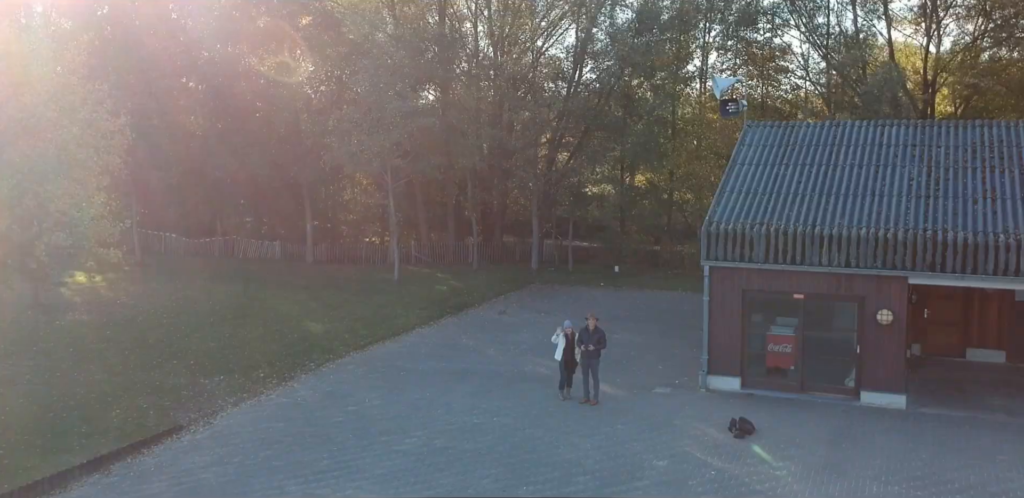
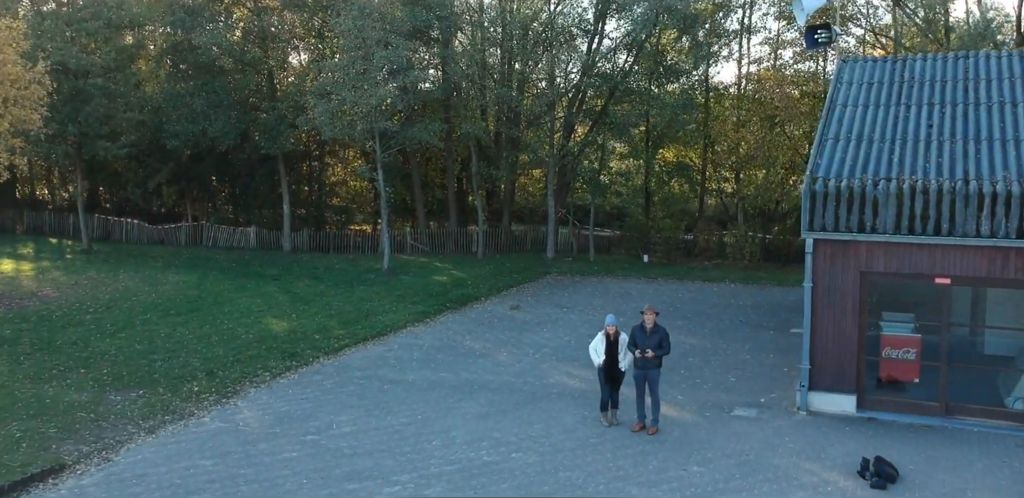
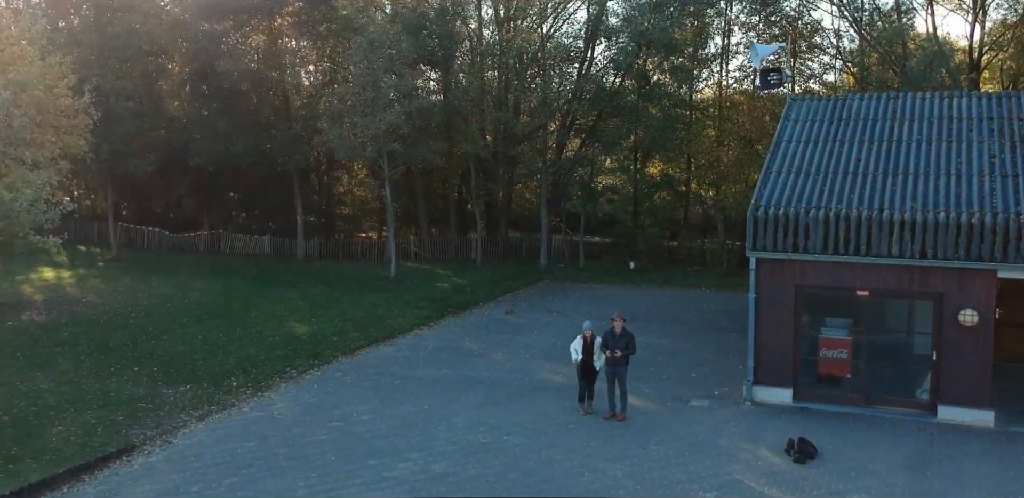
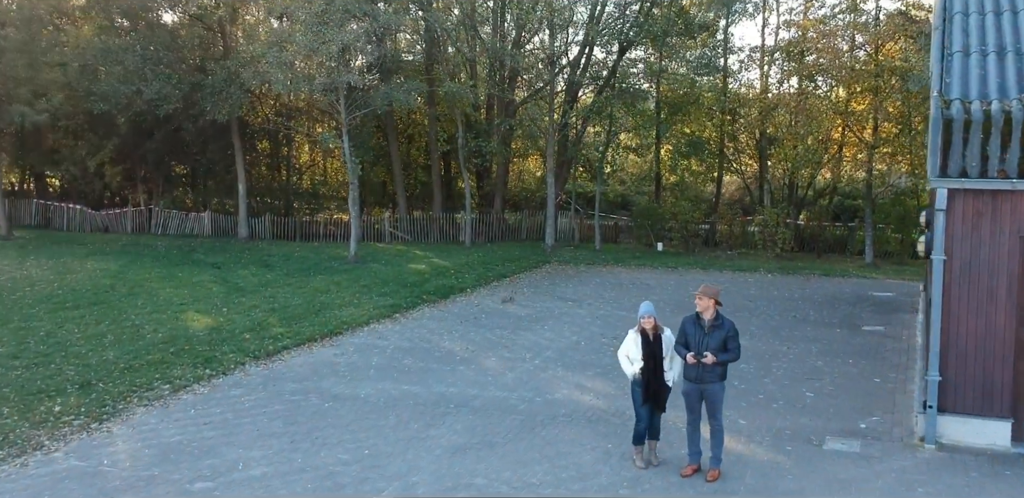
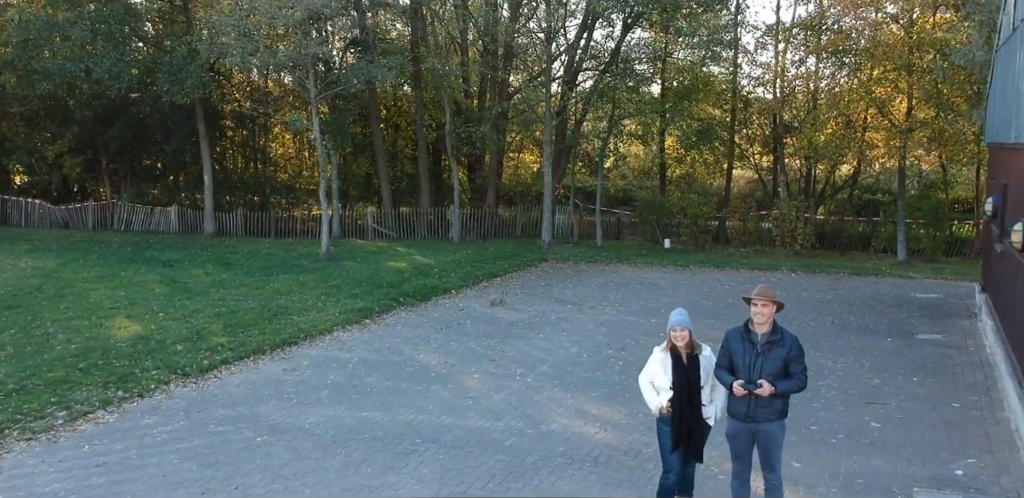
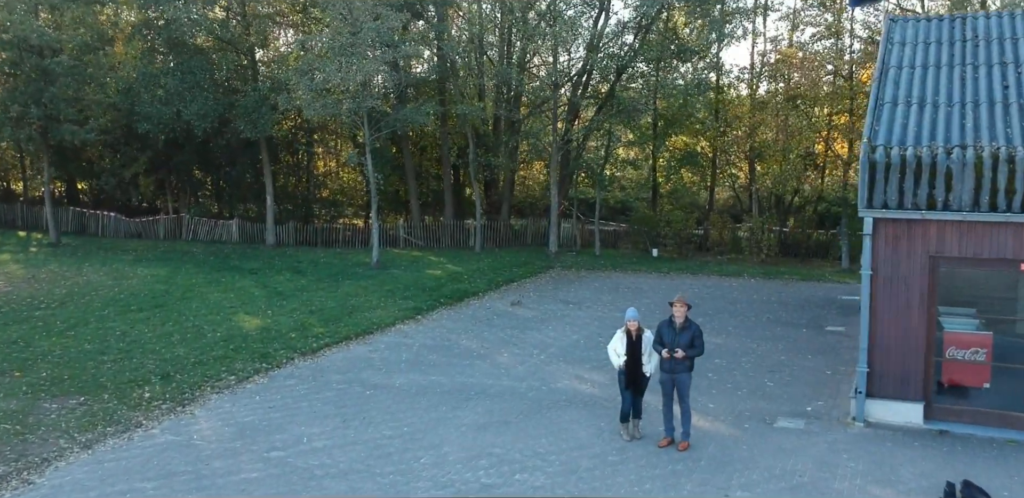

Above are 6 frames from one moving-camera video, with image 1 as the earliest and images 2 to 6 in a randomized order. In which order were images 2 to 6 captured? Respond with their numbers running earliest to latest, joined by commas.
3, 2, 6, 4, 5
